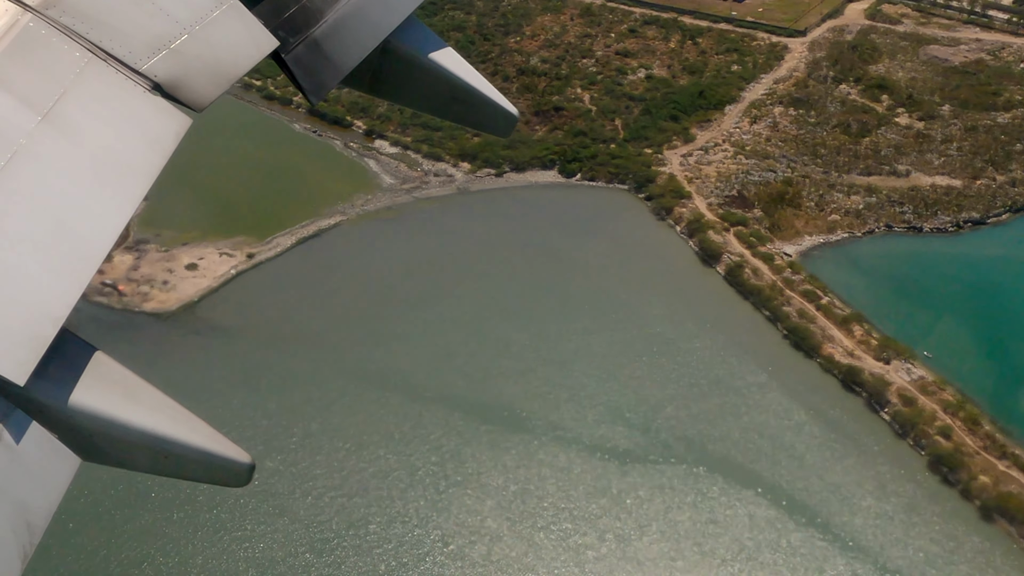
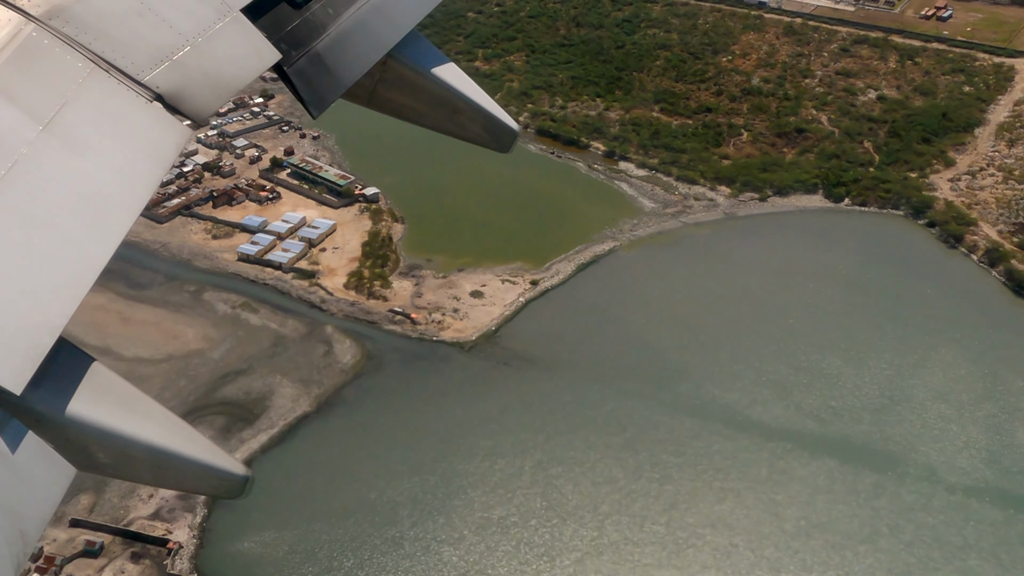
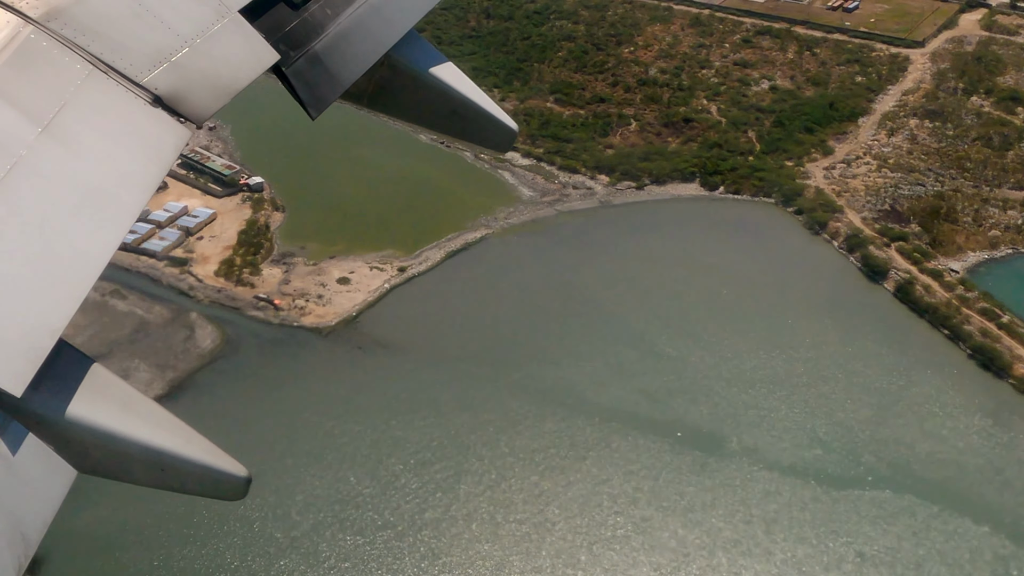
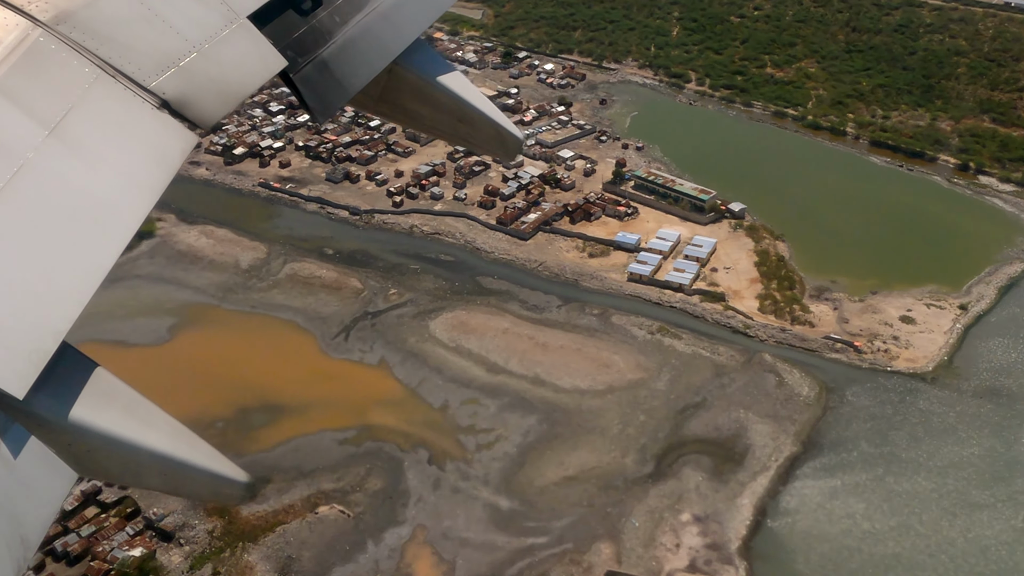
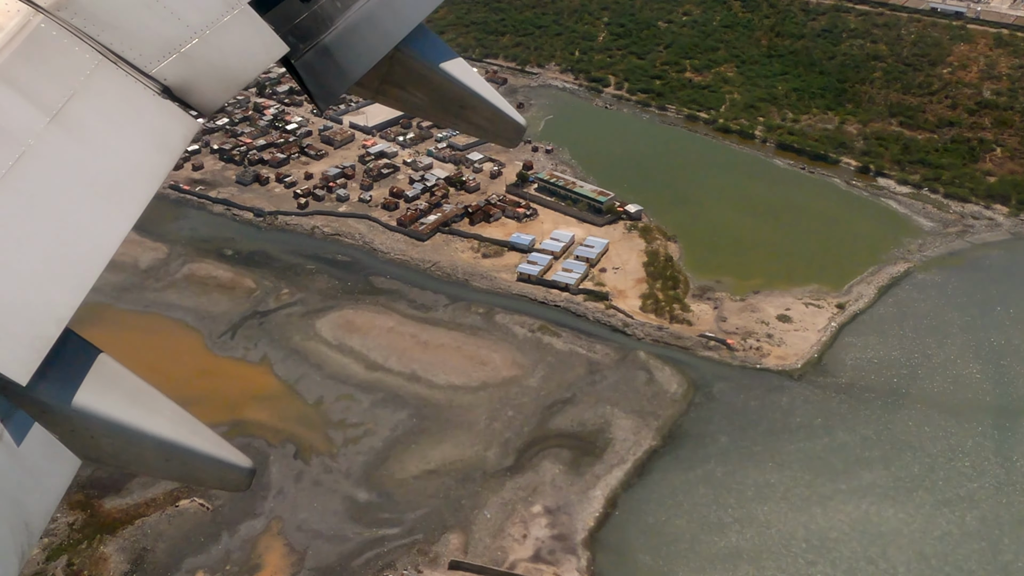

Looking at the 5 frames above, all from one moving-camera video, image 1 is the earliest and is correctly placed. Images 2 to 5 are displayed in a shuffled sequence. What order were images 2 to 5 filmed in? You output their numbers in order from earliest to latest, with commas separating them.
3, 2, 5, 4
